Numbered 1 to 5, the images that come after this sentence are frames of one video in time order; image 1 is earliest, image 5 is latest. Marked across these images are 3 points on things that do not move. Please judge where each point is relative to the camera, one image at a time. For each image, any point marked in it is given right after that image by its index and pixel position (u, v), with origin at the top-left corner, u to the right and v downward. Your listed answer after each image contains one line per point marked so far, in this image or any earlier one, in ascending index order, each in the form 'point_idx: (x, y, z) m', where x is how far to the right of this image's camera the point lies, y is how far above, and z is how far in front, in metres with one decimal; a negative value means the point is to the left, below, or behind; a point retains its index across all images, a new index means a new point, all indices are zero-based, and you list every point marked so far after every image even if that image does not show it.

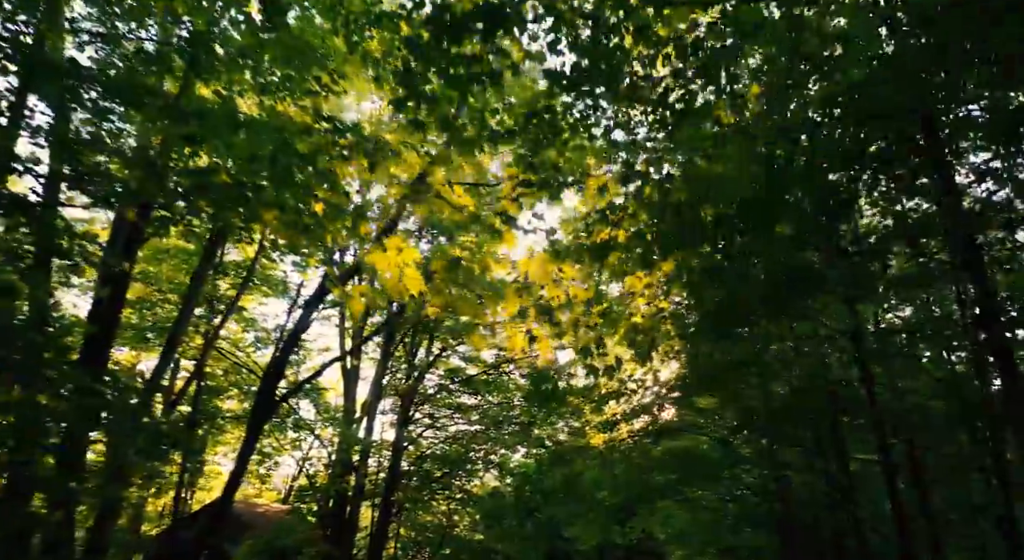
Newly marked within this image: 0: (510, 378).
0: (0.0, -2.1, +14.9) m
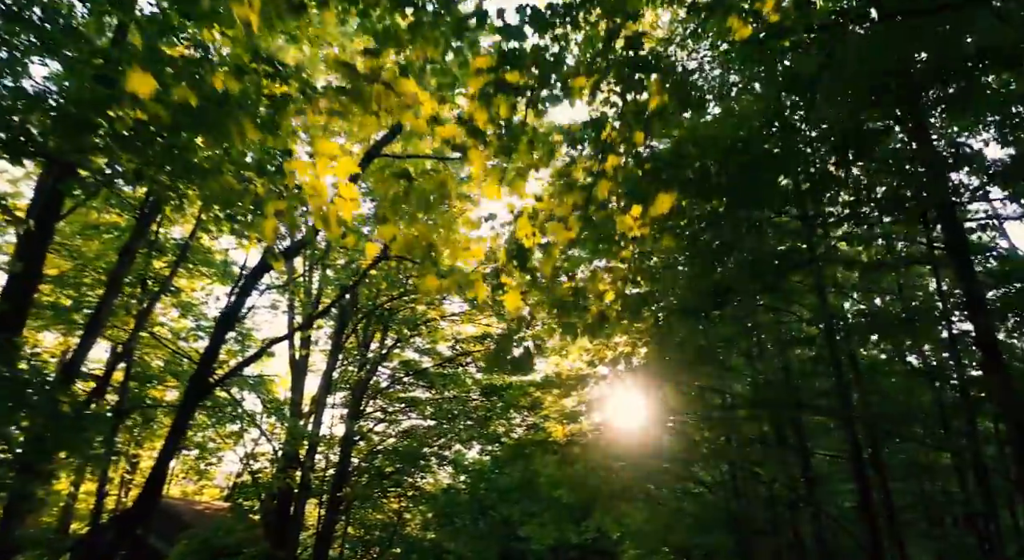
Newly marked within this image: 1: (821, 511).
0: (-1.0, -1.9, +14.5) m
1: (+4.2, -3.2, +9.4) m
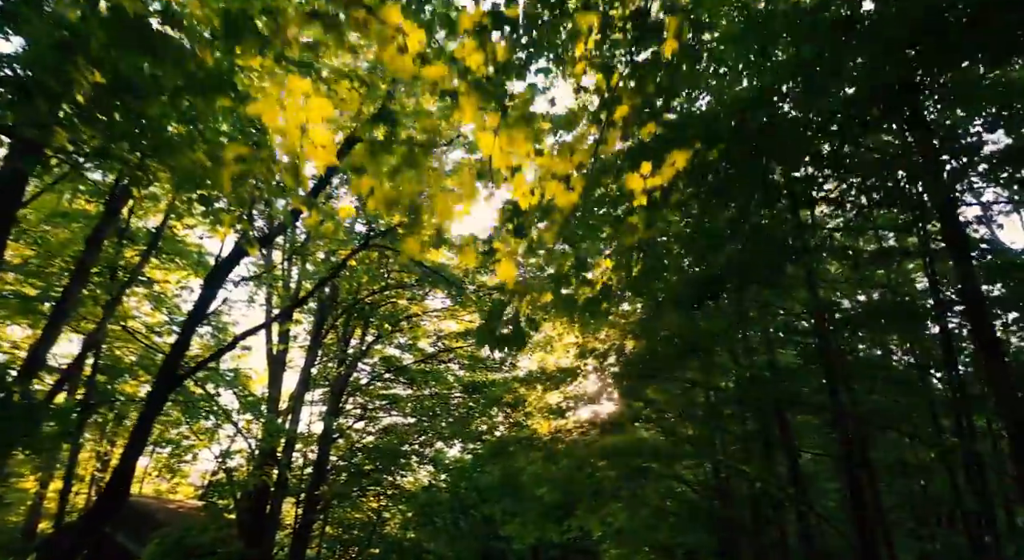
0: (-1.3, -1.8, +14.2) m
1: (+4.0, -3.1, +9.3) m
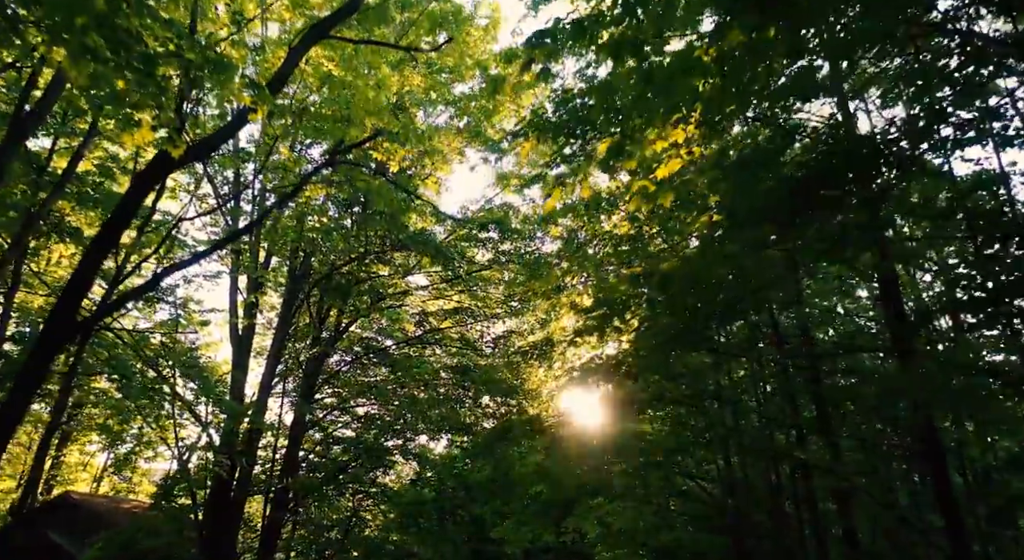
0: (-1.4, -1.4, +12.9) m
1: (+4.0, -2.7, +8.1) m
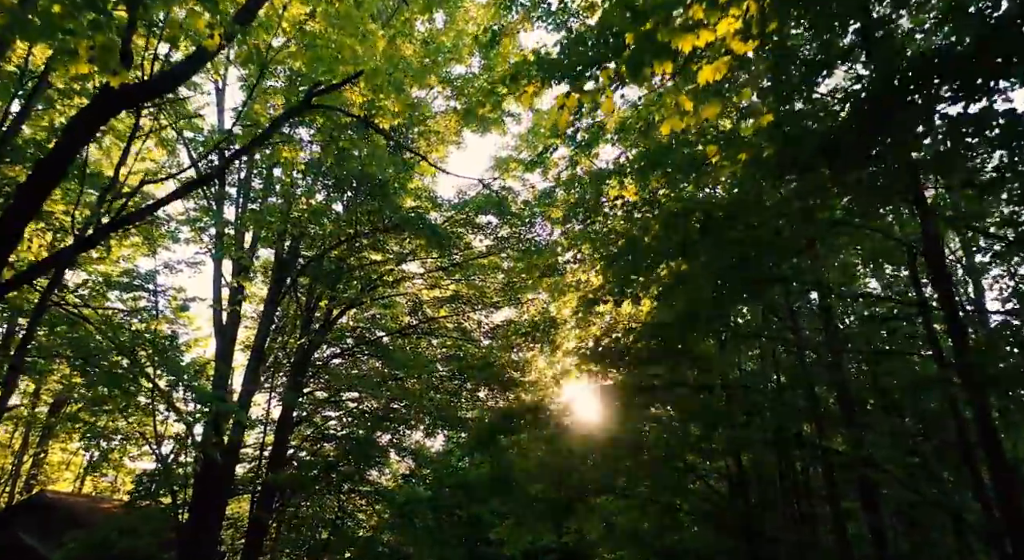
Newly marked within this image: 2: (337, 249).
0: (-1.5, -1.2, +12.3) m
1: (+3.9, -2.5, +7.6) m
2: (-2.8, +0.5, +11.1) m
